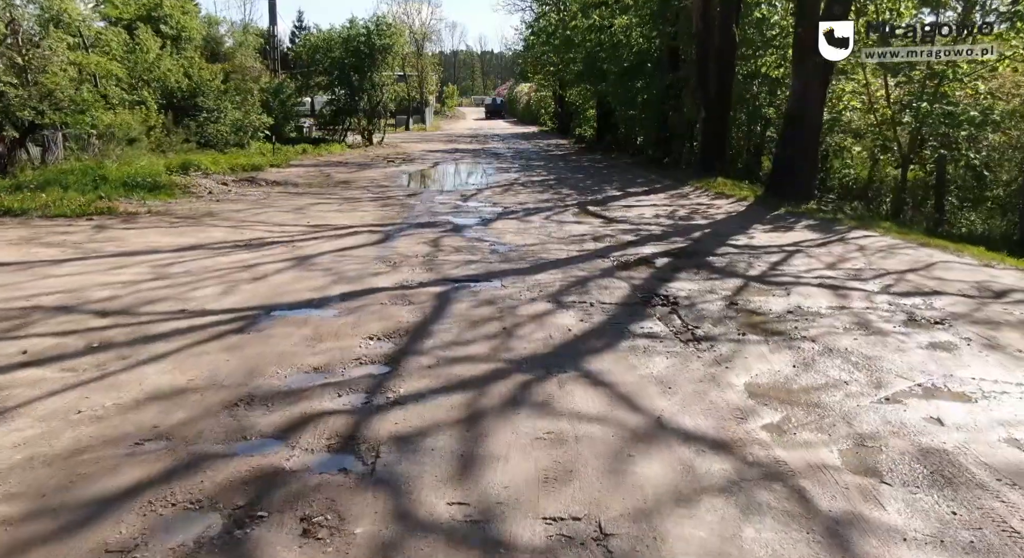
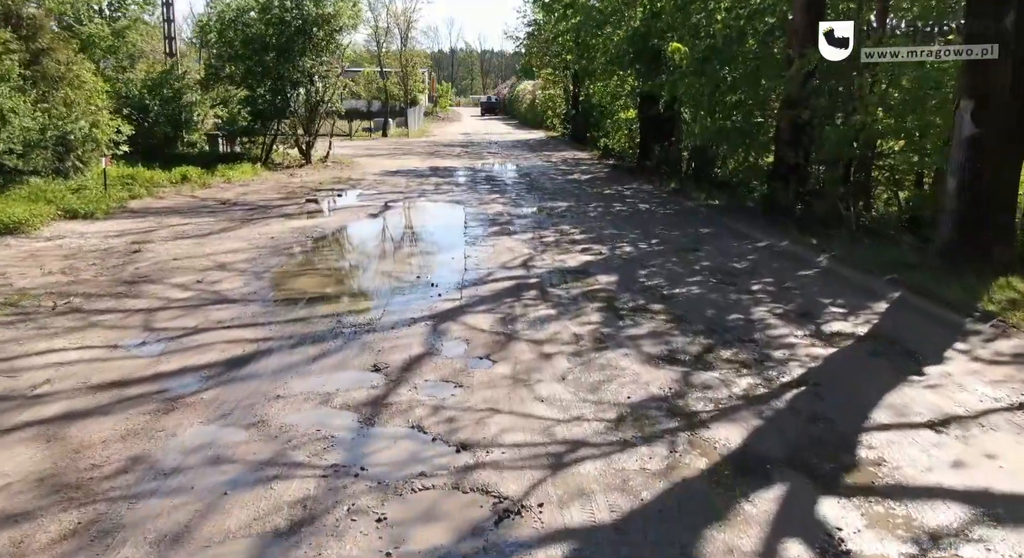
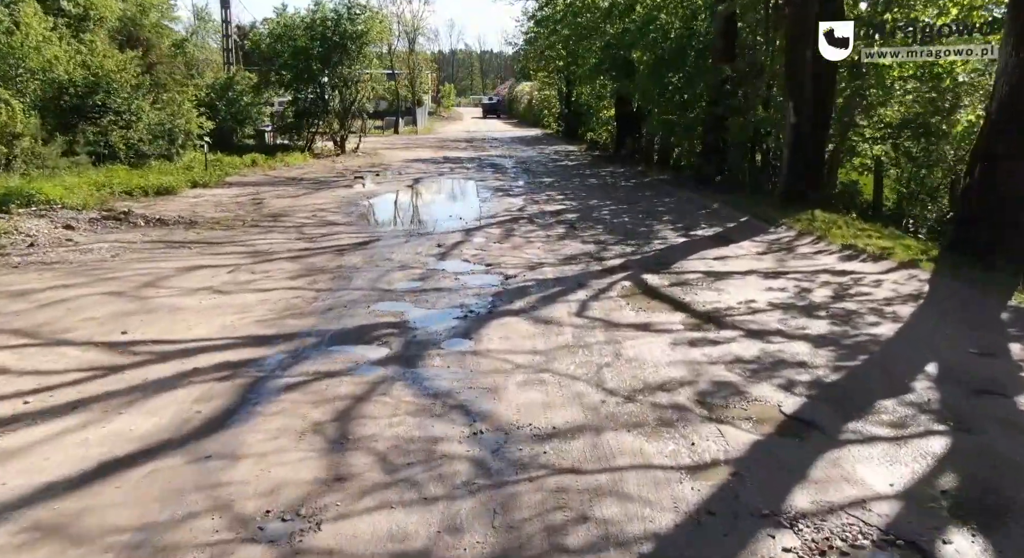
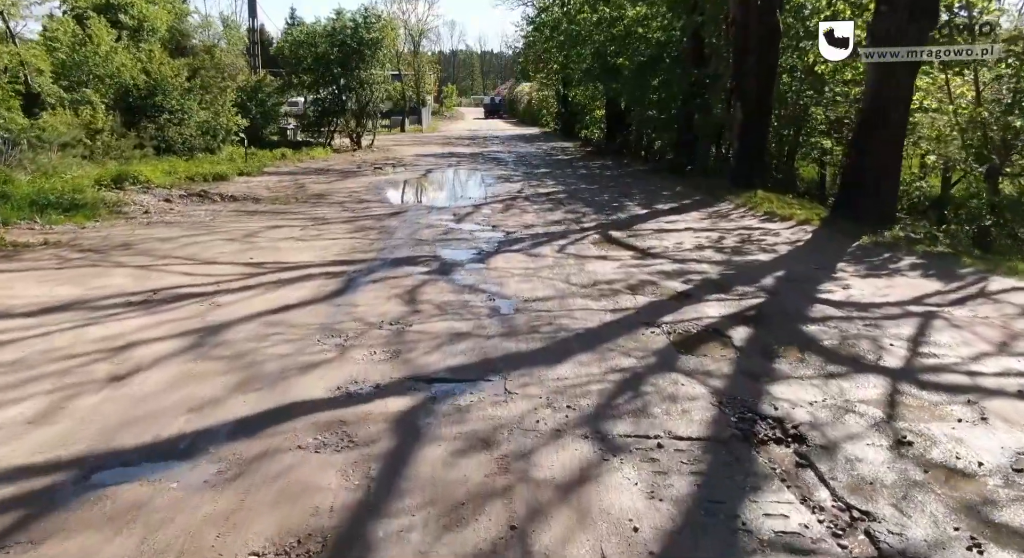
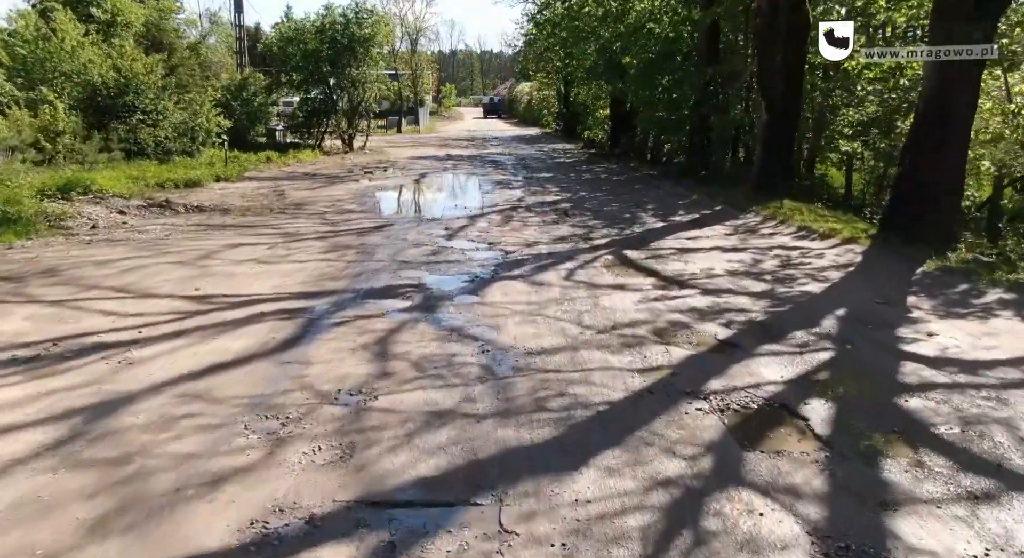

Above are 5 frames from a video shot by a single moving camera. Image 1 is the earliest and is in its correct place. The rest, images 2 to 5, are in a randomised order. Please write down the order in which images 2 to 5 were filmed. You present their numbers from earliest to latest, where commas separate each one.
4, 5, 3, 2
